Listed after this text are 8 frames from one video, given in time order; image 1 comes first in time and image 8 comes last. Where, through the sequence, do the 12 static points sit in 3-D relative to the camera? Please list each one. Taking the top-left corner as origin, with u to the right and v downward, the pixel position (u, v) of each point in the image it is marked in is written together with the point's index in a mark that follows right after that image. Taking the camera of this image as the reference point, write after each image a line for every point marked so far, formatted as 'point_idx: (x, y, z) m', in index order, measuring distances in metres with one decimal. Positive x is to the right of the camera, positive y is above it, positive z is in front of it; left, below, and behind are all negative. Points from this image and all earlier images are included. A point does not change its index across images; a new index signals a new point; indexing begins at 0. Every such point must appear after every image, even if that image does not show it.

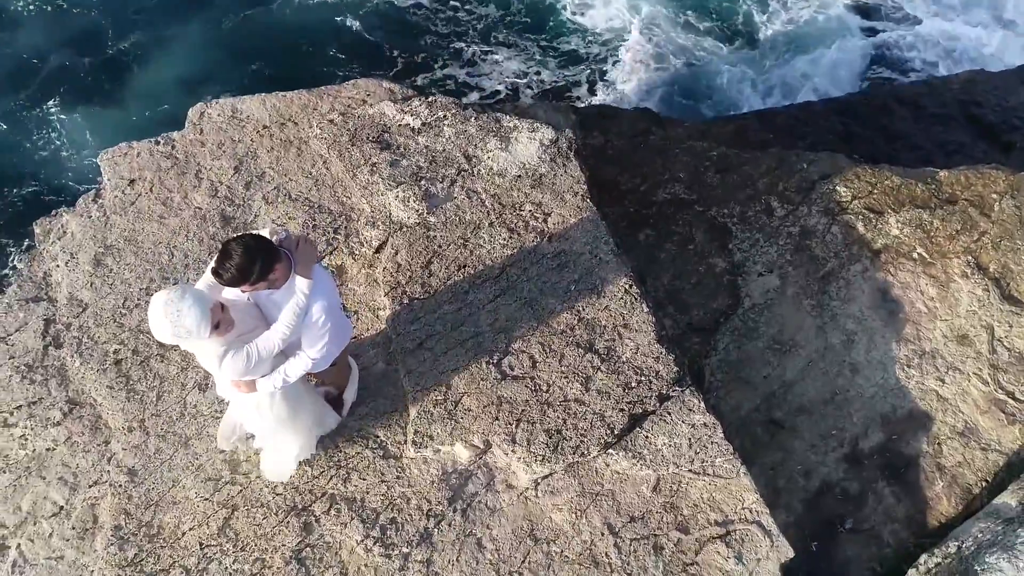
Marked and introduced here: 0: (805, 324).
0: (+2.7, -0.3, +6.6) m
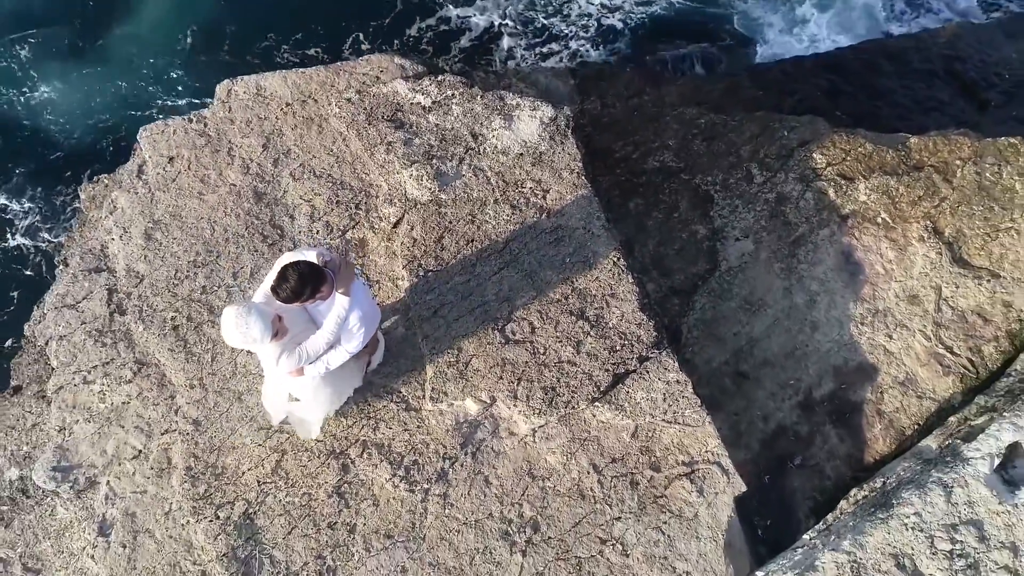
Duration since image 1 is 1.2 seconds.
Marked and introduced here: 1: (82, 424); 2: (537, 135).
0: (+2.7, 0.0, +7.5) m
1: (-3.6, -1.2, +6.1) m
2: (+0.2, +1.5, +7.0) m
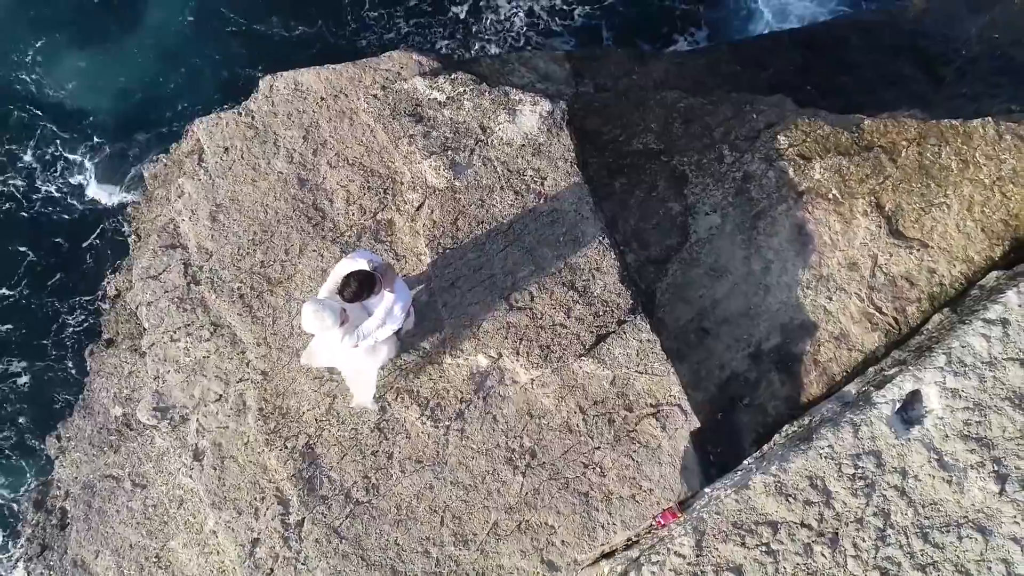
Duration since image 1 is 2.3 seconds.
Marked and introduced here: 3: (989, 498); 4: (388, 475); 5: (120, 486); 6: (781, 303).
0: (+2.8, +0.4, +8.8) m
1: (-3.6, -0.9, +7.6) m
2: (+0.3, +1.8, +8.2) m
3: (+4.8, -2.1, +7.3) m
4: (-1.3, -1.9, +7.3) m
5: (-4.2, -2.1, +7.7) m
6: (+3.3, -0.2, +8.6) m
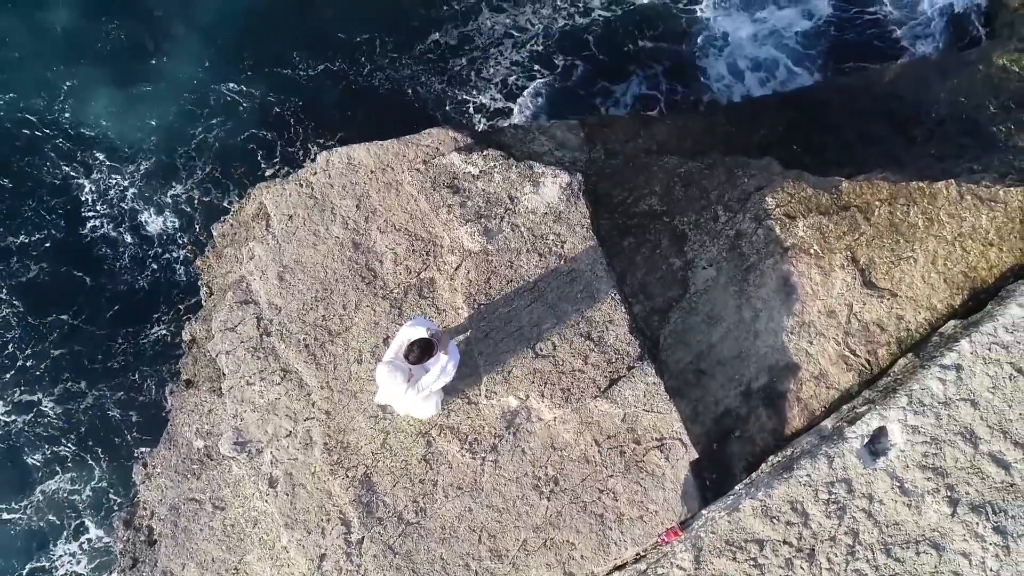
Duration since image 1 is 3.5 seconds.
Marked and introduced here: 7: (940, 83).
0: (+3.1, -0.2, +10.2) m
1: (-3.3, -1.6, +8.9) m
2: (+0.6, +1.2, +9.5) m
3: (+5.2, -2.8, +8.6) m
4: (-0.9, -2.5, +8.6) m
5: (-3.9, -2.8, +9.0) m
6: (+3.6, -0.8, +9.9) m
7: (+7.6, +3.6, +12.7) m
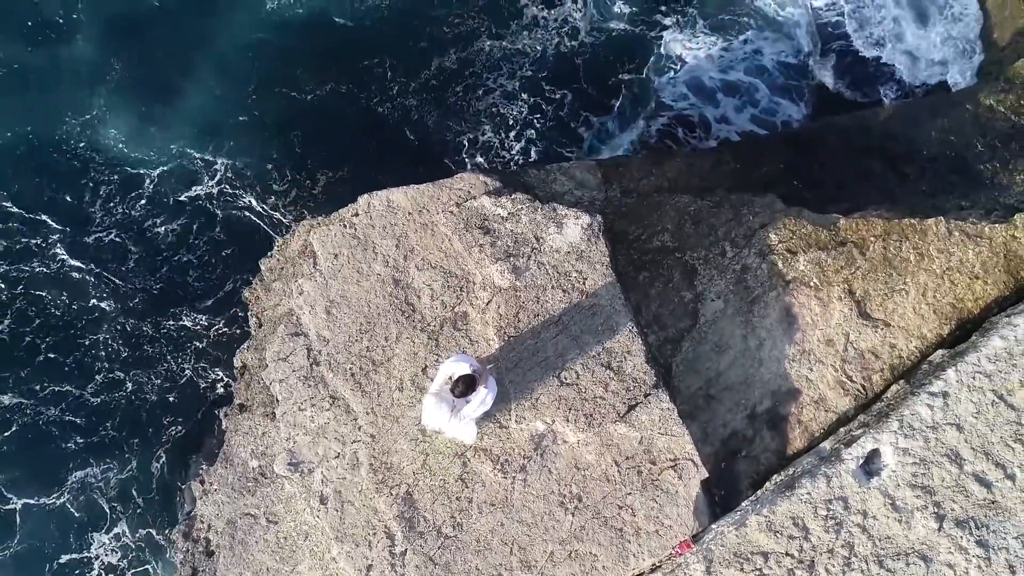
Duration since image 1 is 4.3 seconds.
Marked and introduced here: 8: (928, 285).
0: (+3.4, -0.7, +11.0) m
1: (-2.9, -2.0, +9.8) m
2: (+1.0, +0.7, +10.3) m
3: (+5.5, -3.2, +9.5) m
4: (-0.6, -3.0, +9.4) m
5: (-3.5, -3.2, +9.9) m
6: (+3.9, -1.3, +10.8) m
7: (+7.9, +3.1, +13.6) m
8: (+6.4, 0.0, +11.0) m
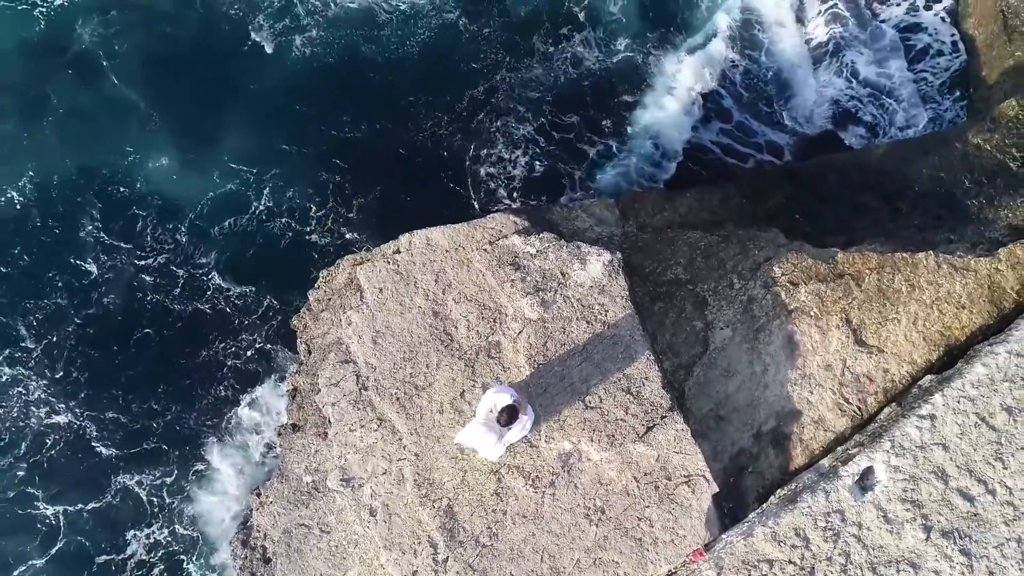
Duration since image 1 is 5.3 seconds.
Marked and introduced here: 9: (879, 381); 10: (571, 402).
0: (+3.9, -1.2, +12.1) m
1: (-2.4, -2.5, +10.8) m
2: (+1.4, +0.2, +11.4) m
3: (+6.0, -3.7, +10.5) m
4: (-0.1, -3.5, +10.5) m
5: (-3.1, -3.7, +10.9) m
6: (+4.4, -1.8, +11.9) m
7: (+8.4, +2.6, +14.7) m
8: (+6.9, -0.5, +12.1) m
9: (+6.0, -1.6, +11.8) m
10: (+0.9, -1.7, +10.8) m
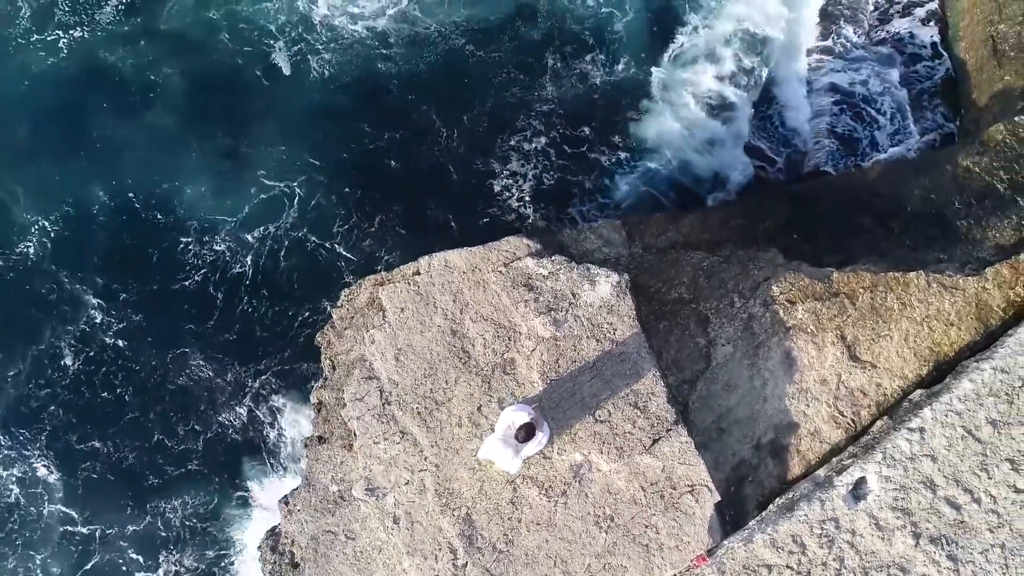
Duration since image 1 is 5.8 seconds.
0: (+4.1, -1.5, +12.8) m
1: (-2.2, -2.8, +11.5) m
2: (+1.7, -0.1, +12.1) m
3: (+6.2, -4.1, +11.2) m
4: (+0.1, -3.8, +11.2) m
5: (-2.8, -4.0, +11.6) m
6: (+4.6, -2.1, +12.6) m
7: (+8.6, +2.3, +15.4) m
8: (+7.1, -0.8, +12.8) m
9: (+6.3, -1.9, +12.5) m
10: (+1.1, -2.1, +11.5) m
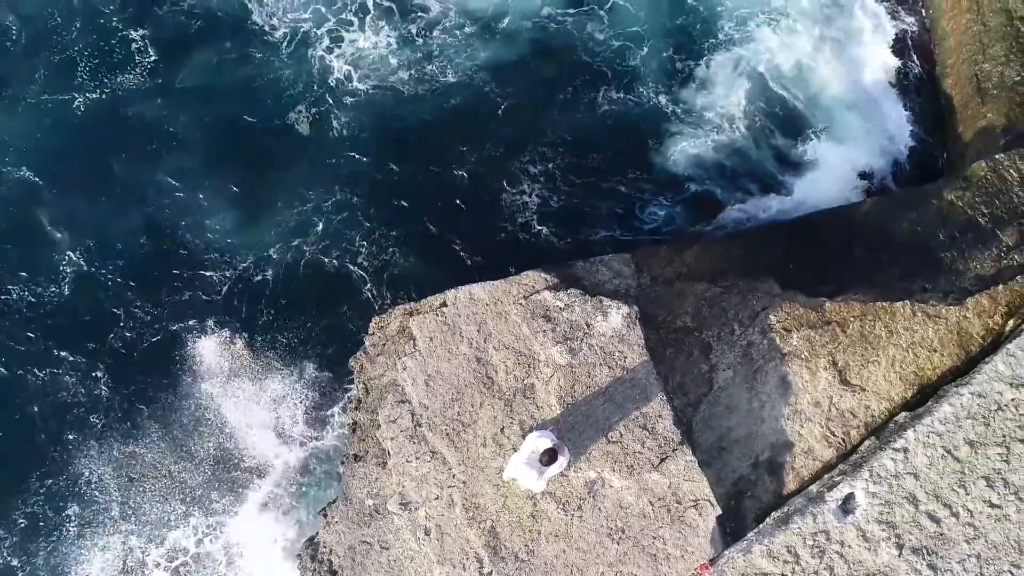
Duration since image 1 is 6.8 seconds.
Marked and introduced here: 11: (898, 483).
0: (+4.5, -2.1, +13.9) m
1: (-1.9, -3.4, +12.6) m
2: (+2.0, -0.7, +13.2) m
3: (+6.6, -4.7, +12.3) m
4: (+0.5, -4.4, +12.3) m
5: (-2.5, -4.6, +12.7) m
6: (+5.0, -2.7, +13.7) m
7: (+9.0, +1.7, +16.5) m
8: (+7.5, -1.4, +13.9) m
9: (+6.6, -2.5, +13.6) m
10: (+1.5, -2.6, +12.7) m
11: (+6.8, -3.5, +12.6) m
